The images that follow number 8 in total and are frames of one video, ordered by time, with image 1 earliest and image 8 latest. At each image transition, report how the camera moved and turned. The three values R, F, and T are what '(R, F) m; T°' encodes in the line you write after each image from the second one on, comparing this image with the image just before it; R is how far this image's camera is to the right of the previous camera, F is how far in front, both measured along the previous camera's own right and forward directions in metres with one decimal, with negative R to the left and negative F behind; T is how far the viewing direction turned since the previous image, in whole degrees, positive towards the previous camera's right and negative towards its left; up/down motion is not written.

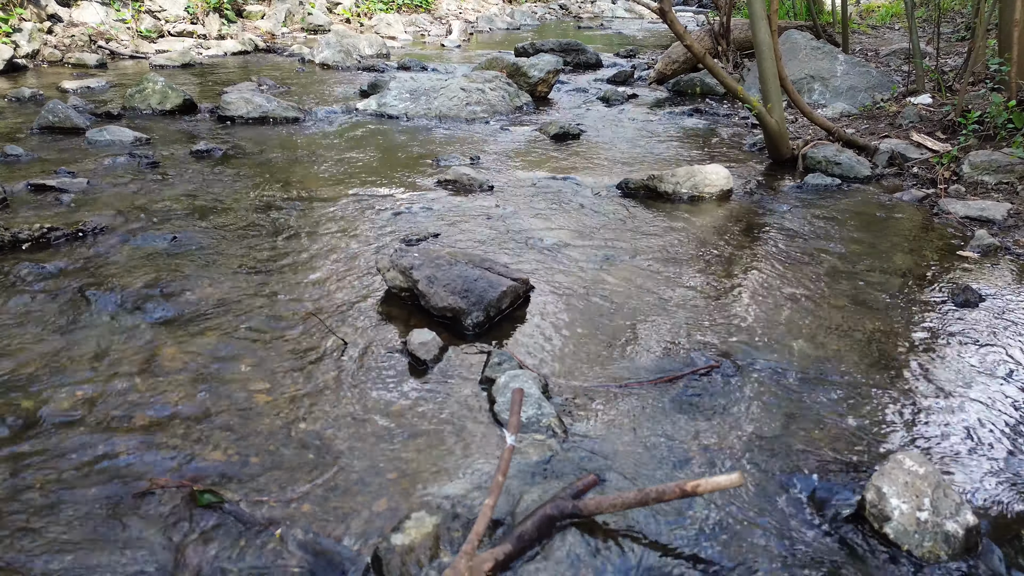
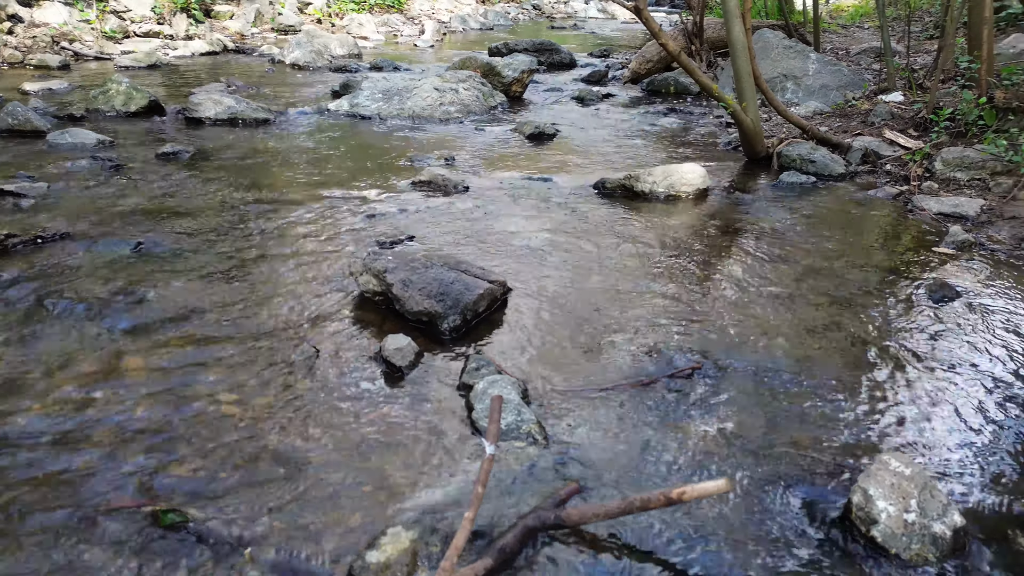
(0.0, +0.1) m; +2°
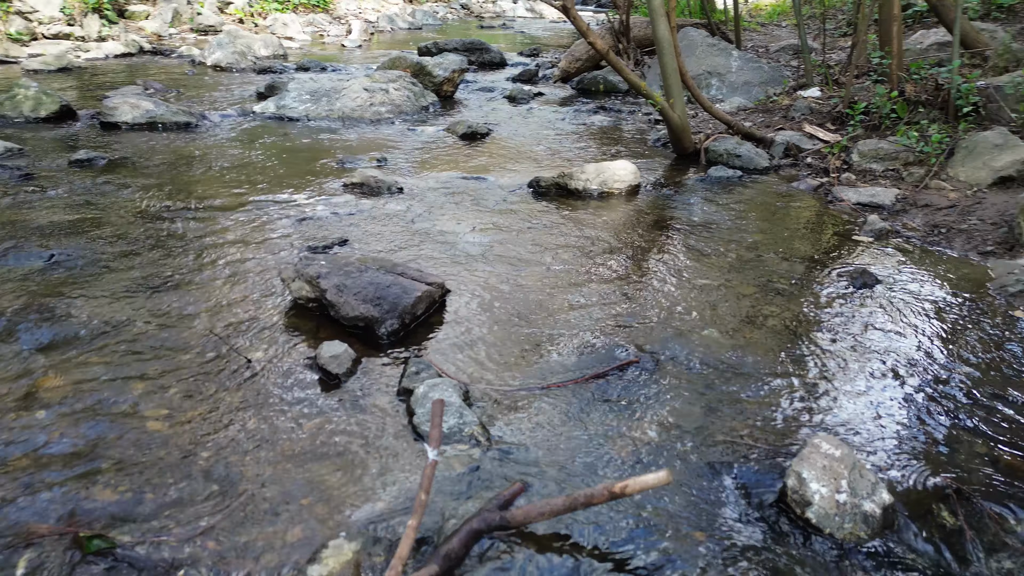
(0.0, 0.0) m; +5°
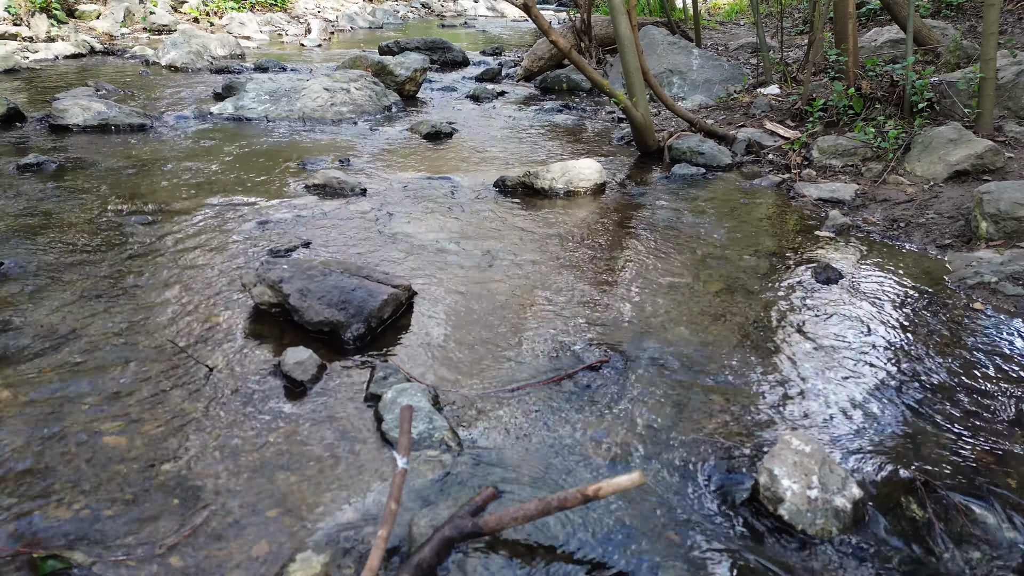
(0.0, 0.0) m; +3°
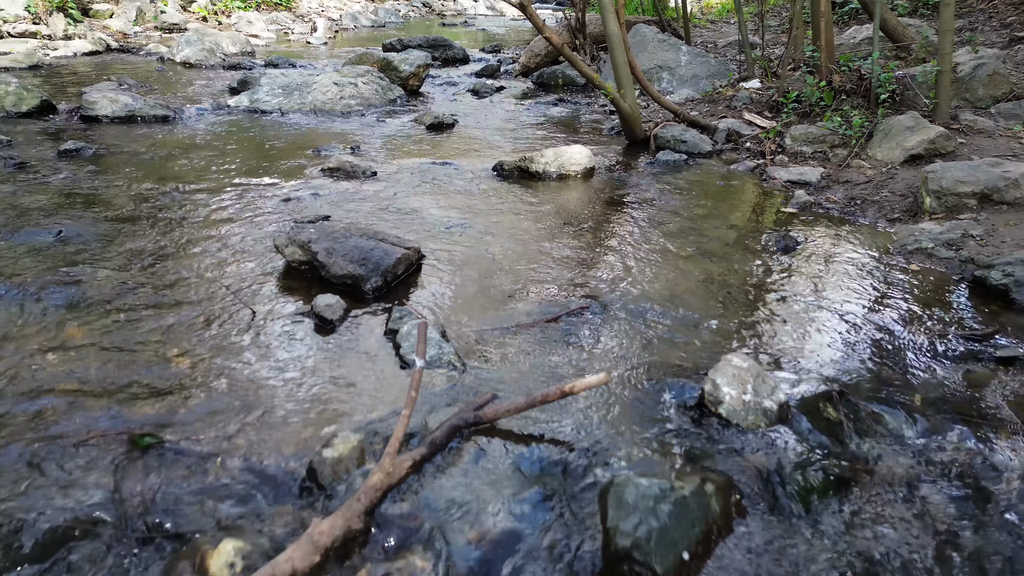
(0.0, -0.6) m; 0°
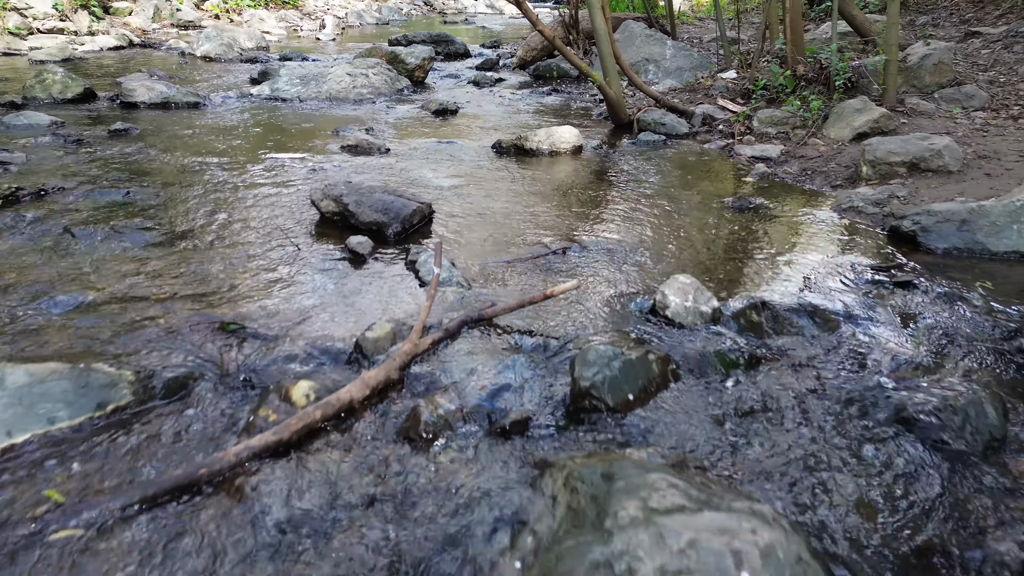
(0.0, -0.9) m; 0°
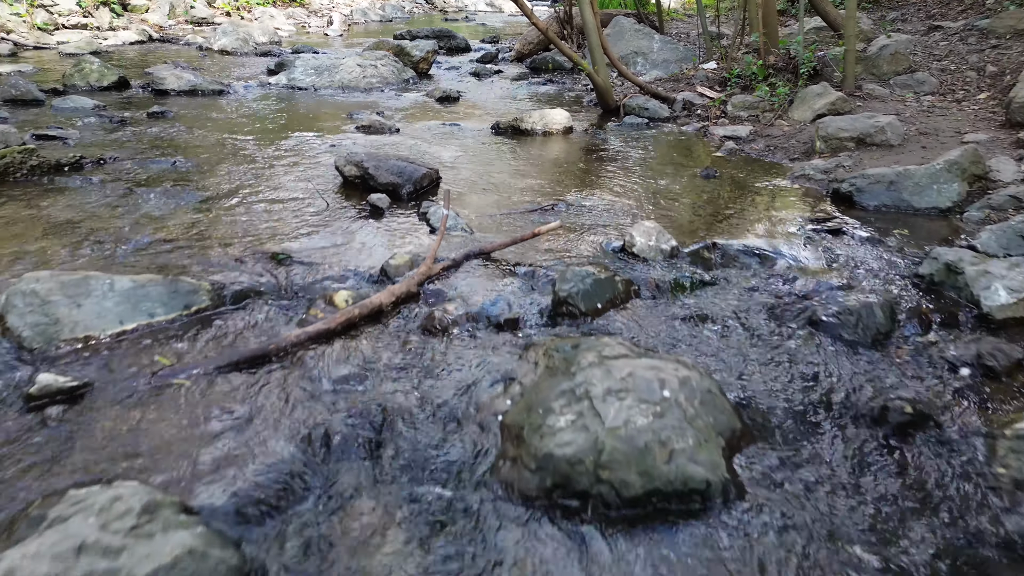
(0.0, -0.9) m; 0°
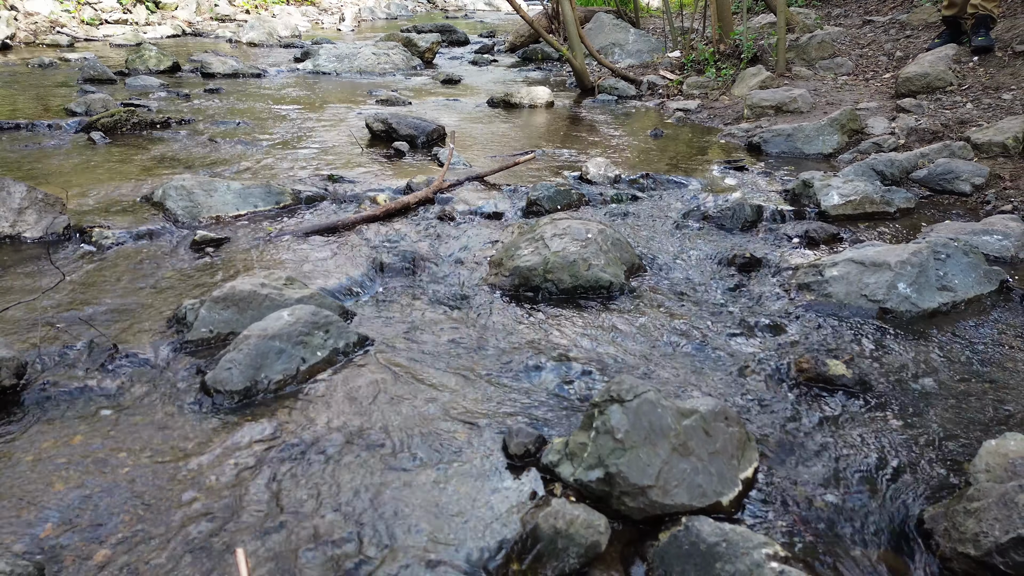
(+0.1, -1.9) m; 0°
